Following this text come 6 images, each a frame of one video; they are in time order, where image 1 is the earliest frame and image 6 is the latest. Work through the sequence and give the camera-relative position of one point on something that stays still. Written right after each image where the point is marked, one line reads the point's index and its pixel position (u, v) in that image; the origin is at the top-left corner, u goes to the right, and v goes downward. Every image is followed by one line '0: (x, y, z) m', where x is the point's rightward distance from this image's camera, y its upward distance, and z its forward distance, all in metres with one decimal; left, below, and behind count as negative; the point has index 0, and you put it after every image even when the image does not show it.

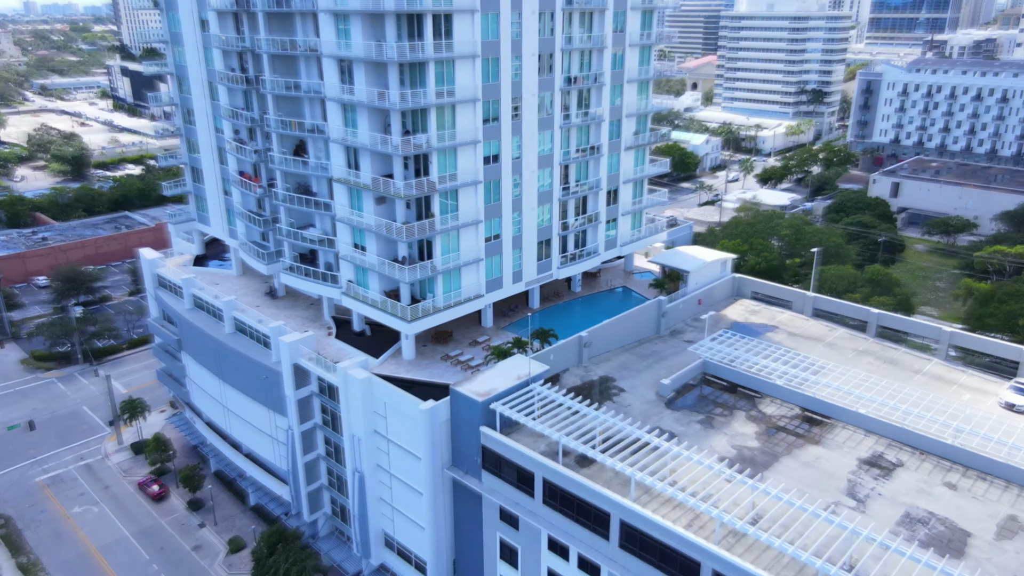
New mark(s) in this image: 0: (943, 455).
0: (+10.5, -4.1, +18.3) m
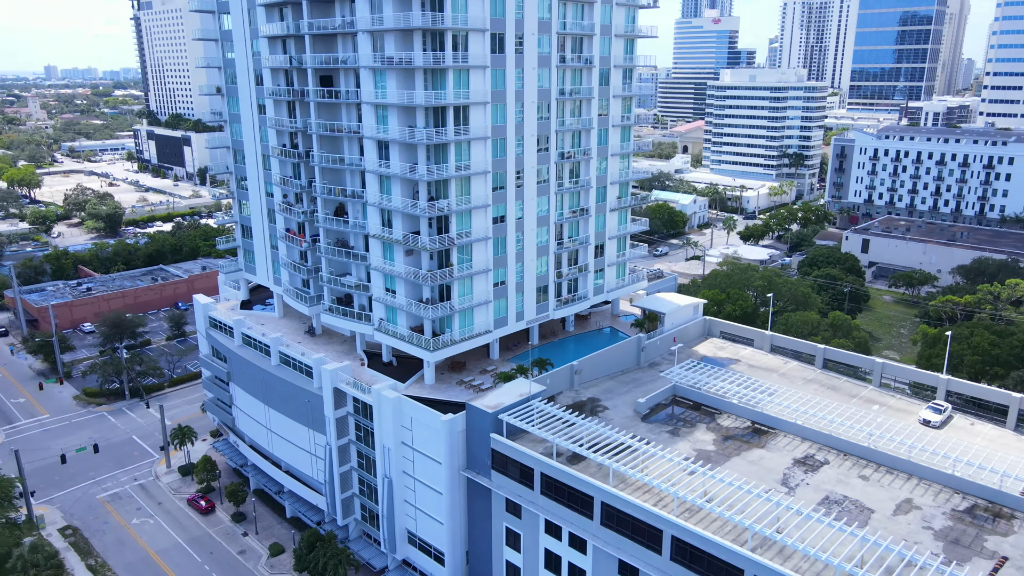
0: (+10.7, -5.1, +23.0) m
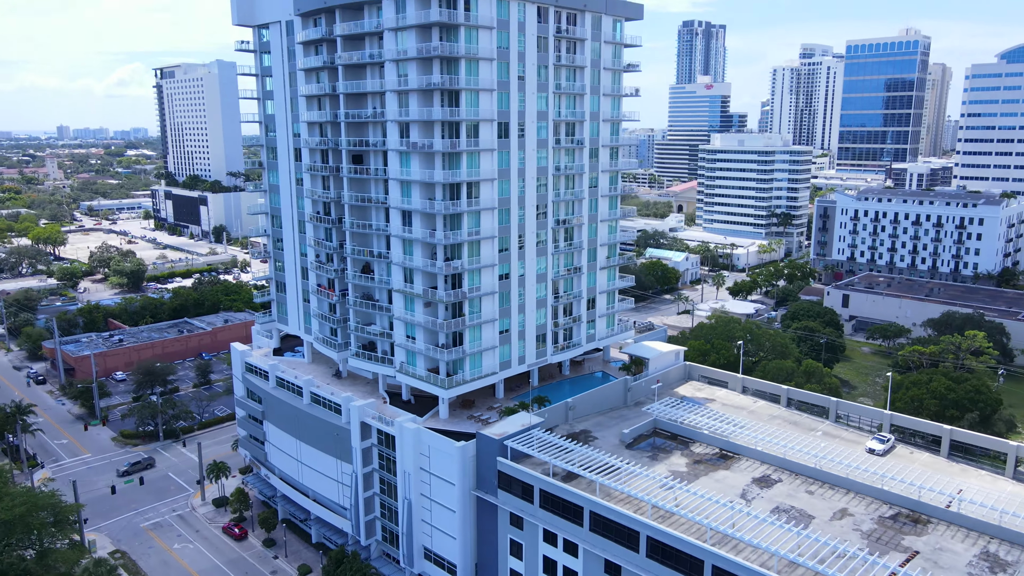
0: (+10.8, -6.8, +27.3) m
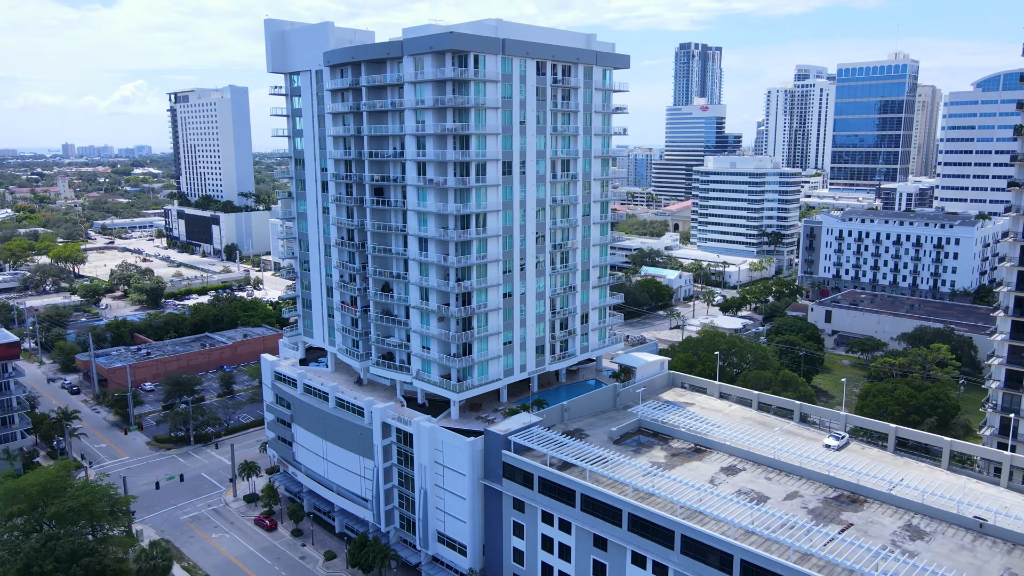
0: (+10.9, -7.5, +31.8) m
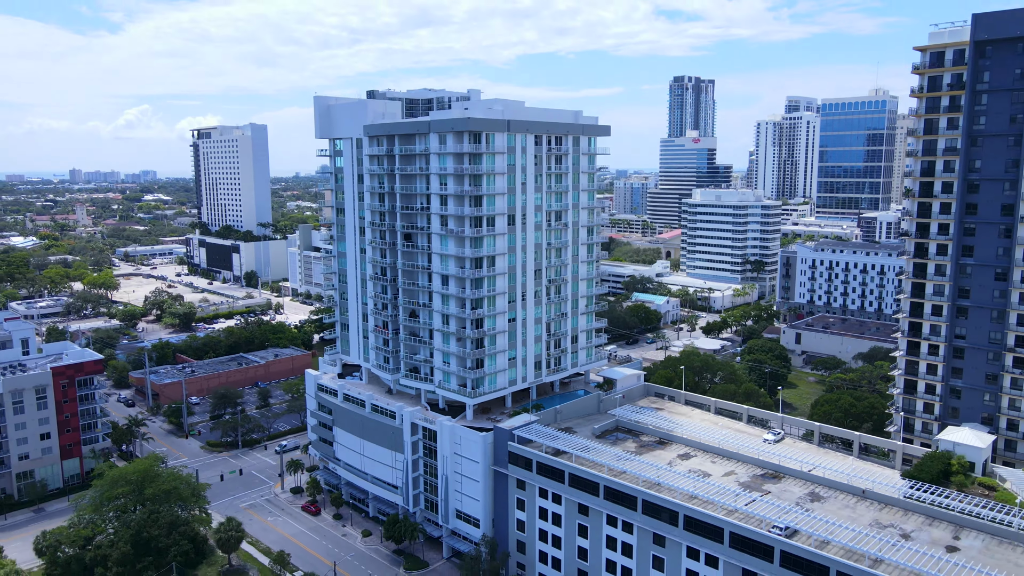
0: (+11.1, -8.9, +40.9) m
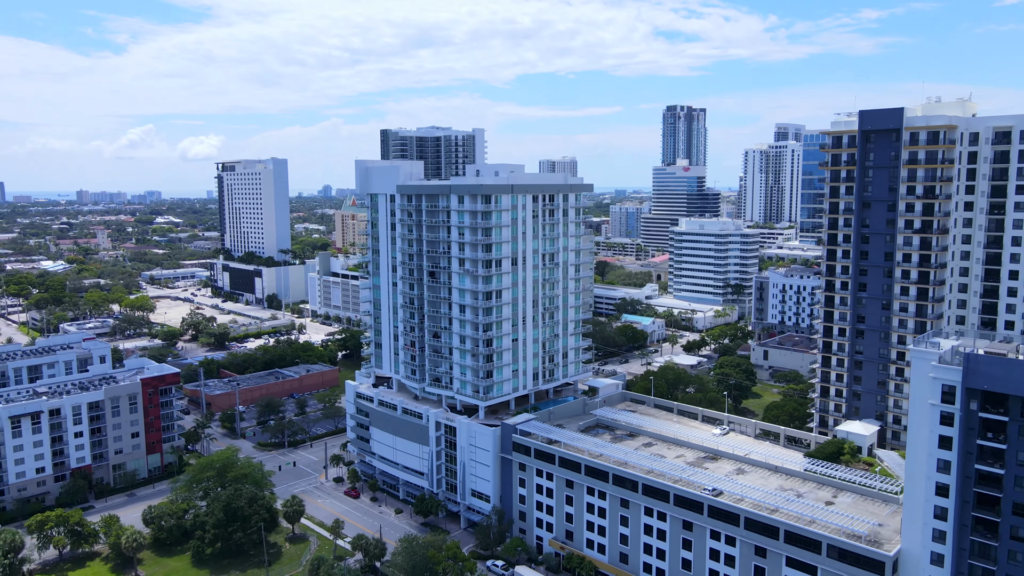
0: (+11.4, -10.9, +53.3) m
